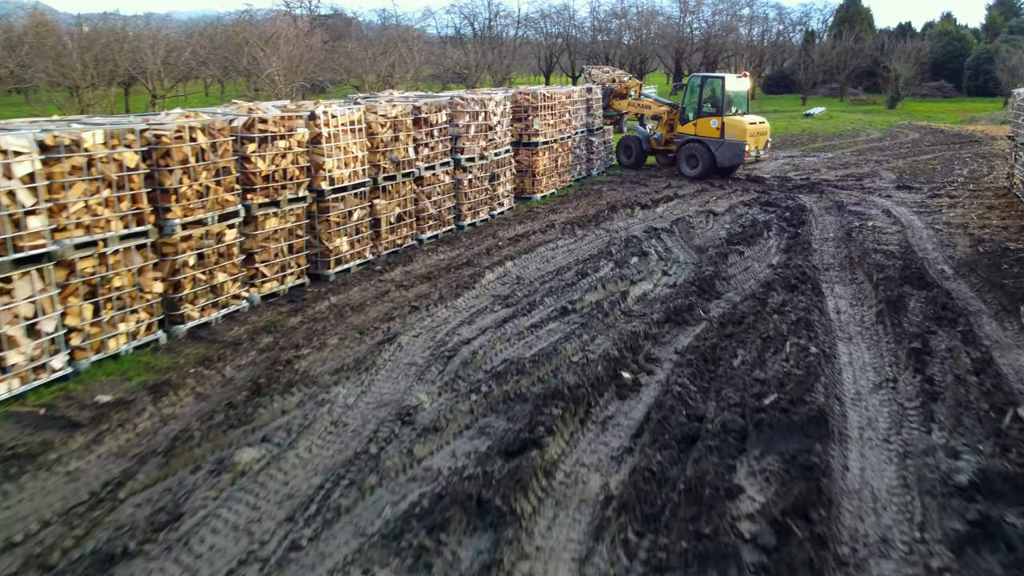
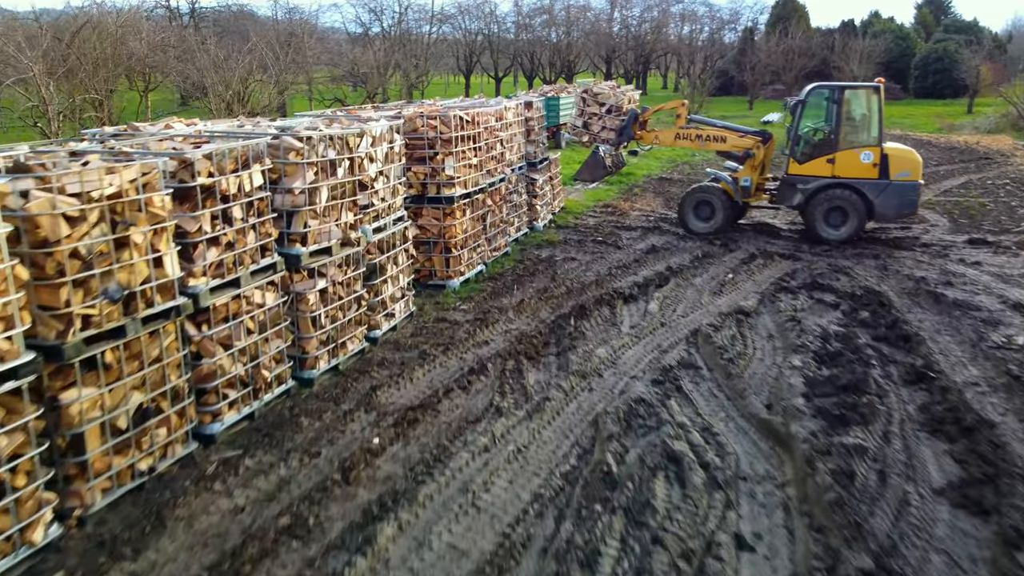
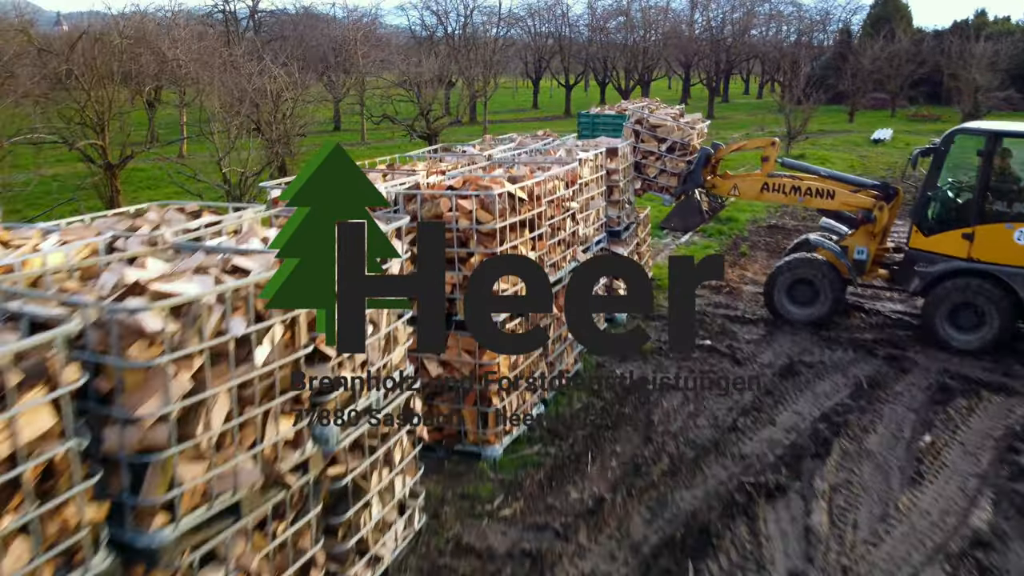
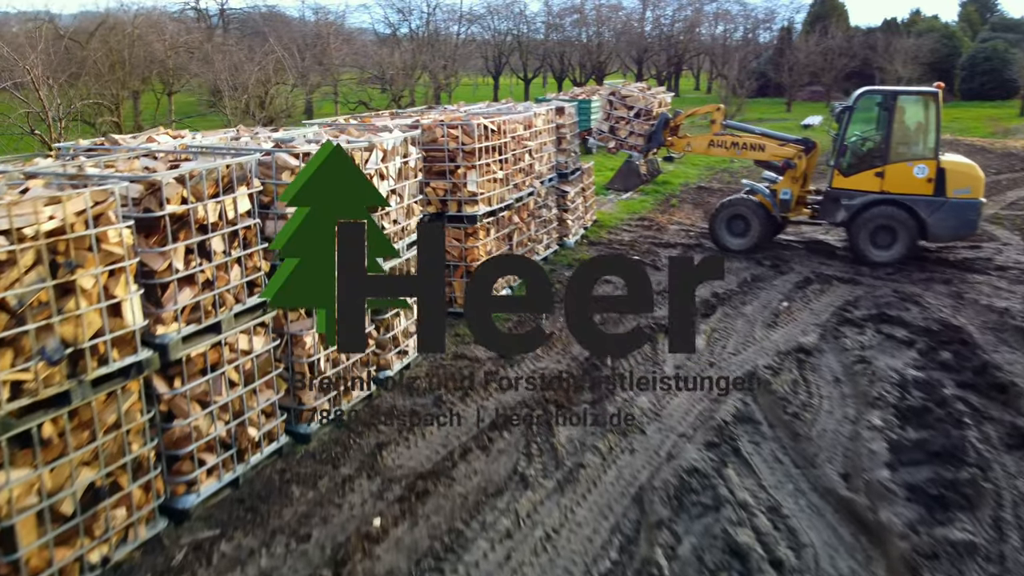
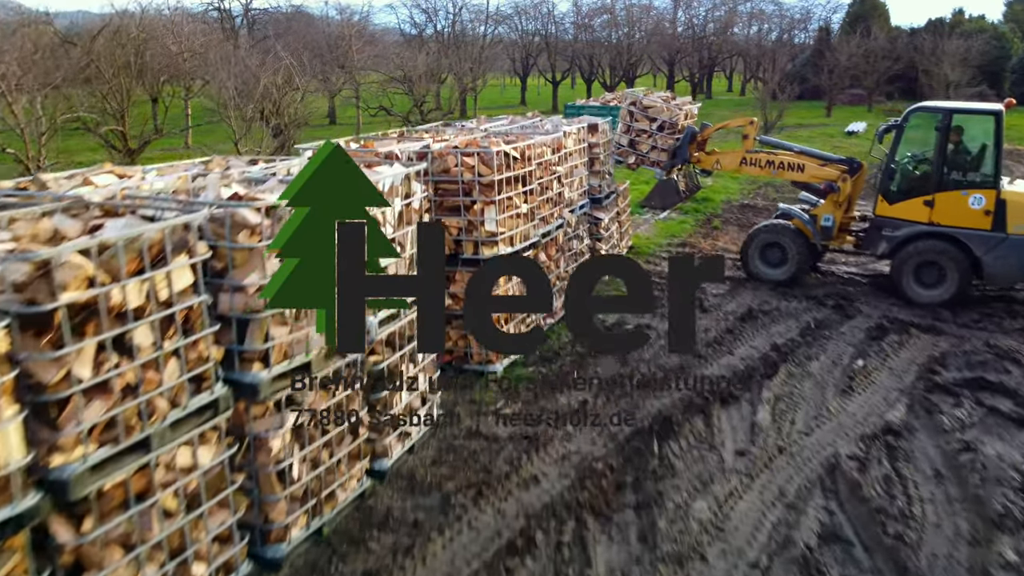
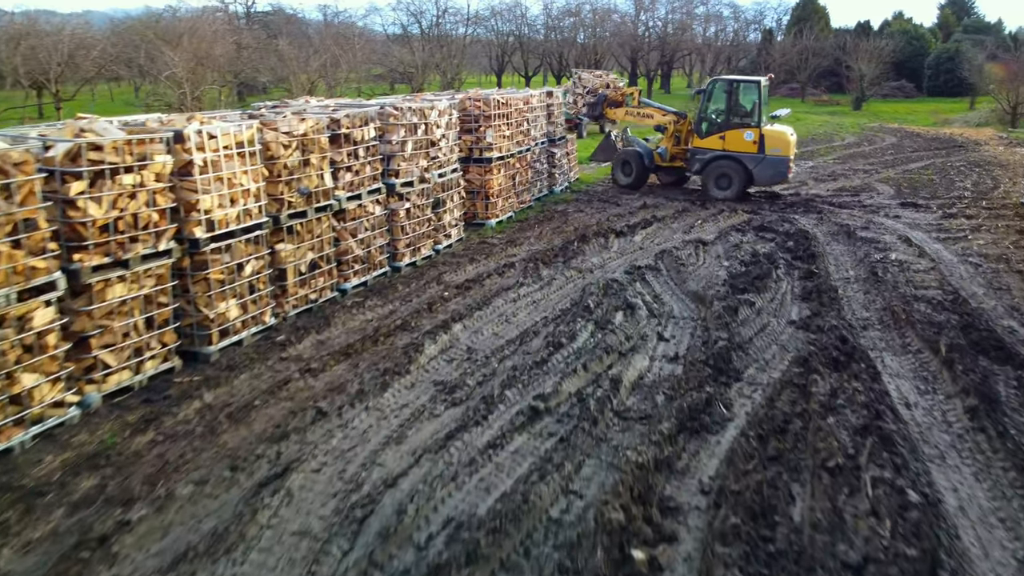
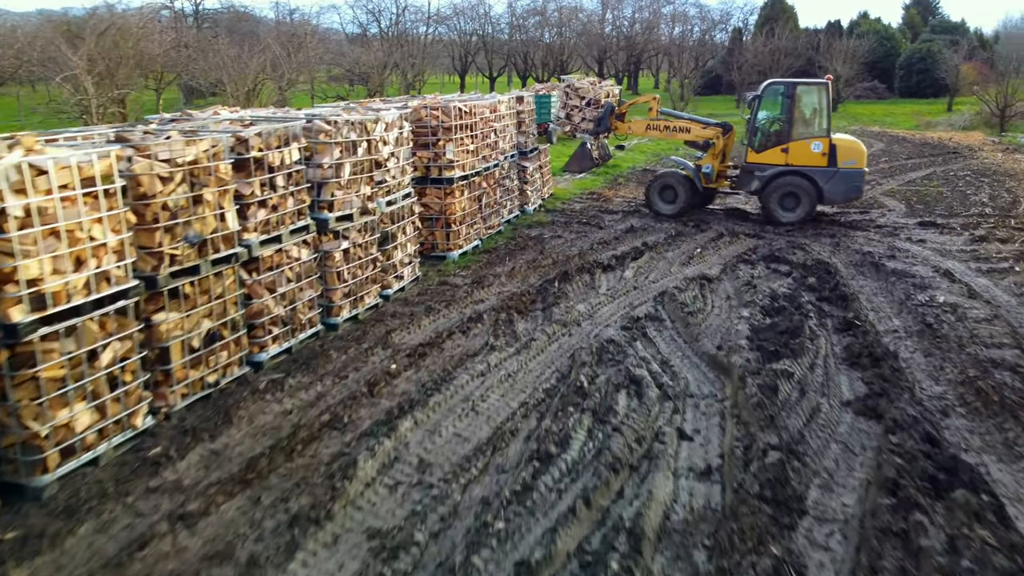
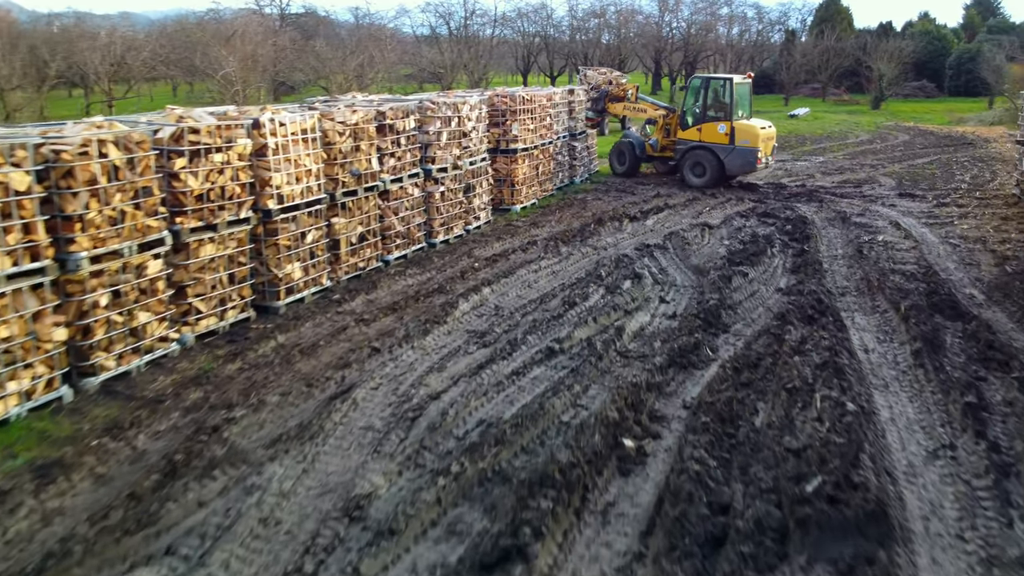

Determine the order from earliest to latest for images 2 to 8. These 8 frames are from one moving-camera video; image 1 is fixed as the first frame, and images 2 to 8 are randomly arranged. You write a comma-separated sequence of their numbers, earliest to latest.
8, 6, 7, 2, 4, 5, 3
